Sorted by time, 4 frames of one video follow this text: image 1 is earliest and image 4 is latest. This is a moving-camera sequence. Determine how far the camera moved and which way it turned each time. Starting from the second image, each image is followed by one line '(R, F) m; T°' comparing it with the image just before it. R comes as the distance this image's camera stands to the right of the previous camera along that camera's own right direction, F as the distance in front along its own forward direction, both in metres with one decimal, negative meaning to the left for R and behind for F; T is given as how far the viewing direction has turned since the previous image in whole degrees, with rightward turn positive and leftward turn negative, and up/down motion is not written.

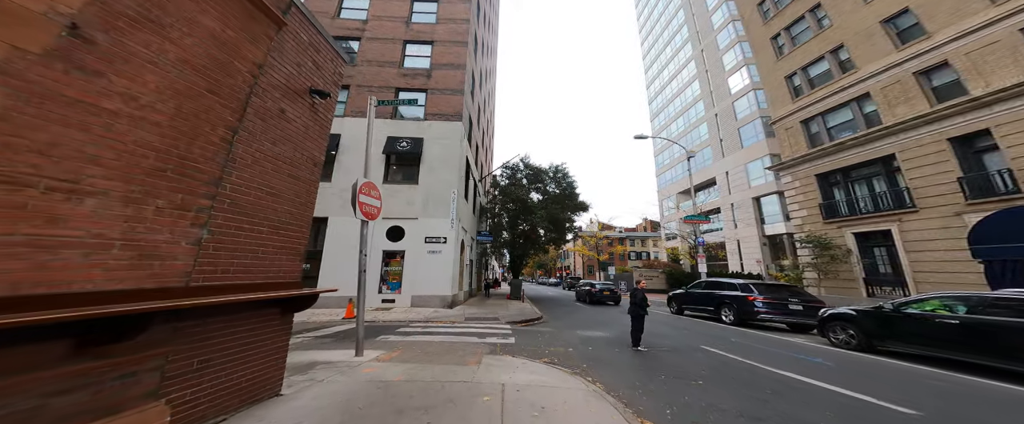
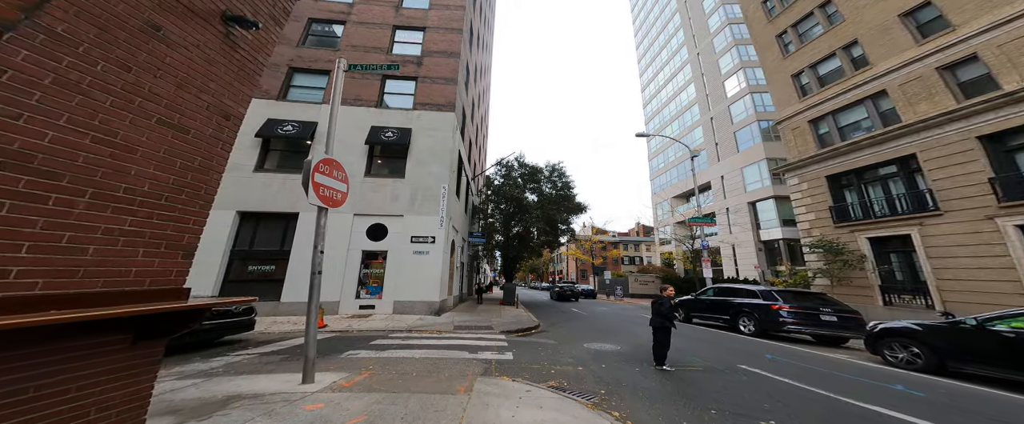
(-0.2, +1.1) m; +2°
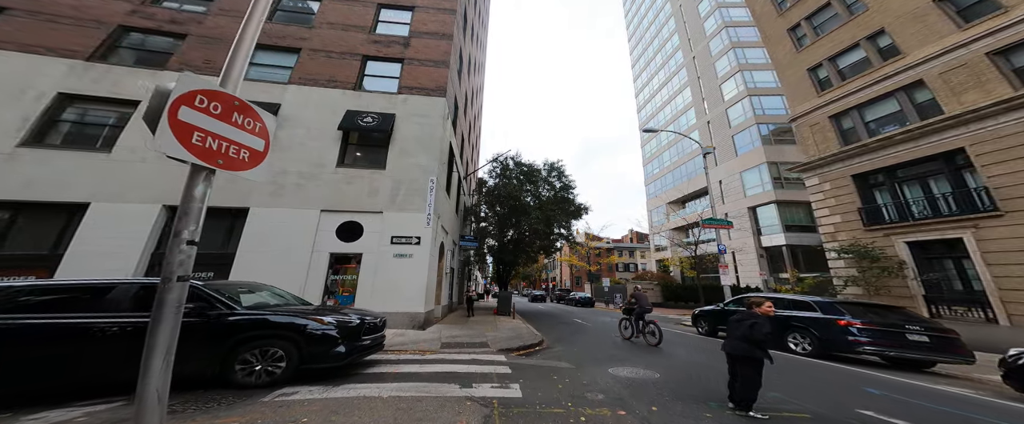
(-0.4, +1.7) m; +2°
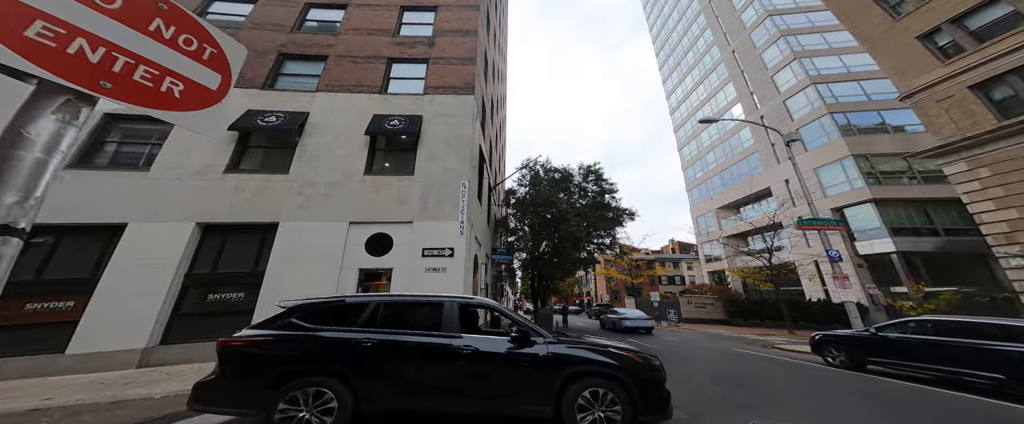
(-1.2, +2.0) m; -5°
